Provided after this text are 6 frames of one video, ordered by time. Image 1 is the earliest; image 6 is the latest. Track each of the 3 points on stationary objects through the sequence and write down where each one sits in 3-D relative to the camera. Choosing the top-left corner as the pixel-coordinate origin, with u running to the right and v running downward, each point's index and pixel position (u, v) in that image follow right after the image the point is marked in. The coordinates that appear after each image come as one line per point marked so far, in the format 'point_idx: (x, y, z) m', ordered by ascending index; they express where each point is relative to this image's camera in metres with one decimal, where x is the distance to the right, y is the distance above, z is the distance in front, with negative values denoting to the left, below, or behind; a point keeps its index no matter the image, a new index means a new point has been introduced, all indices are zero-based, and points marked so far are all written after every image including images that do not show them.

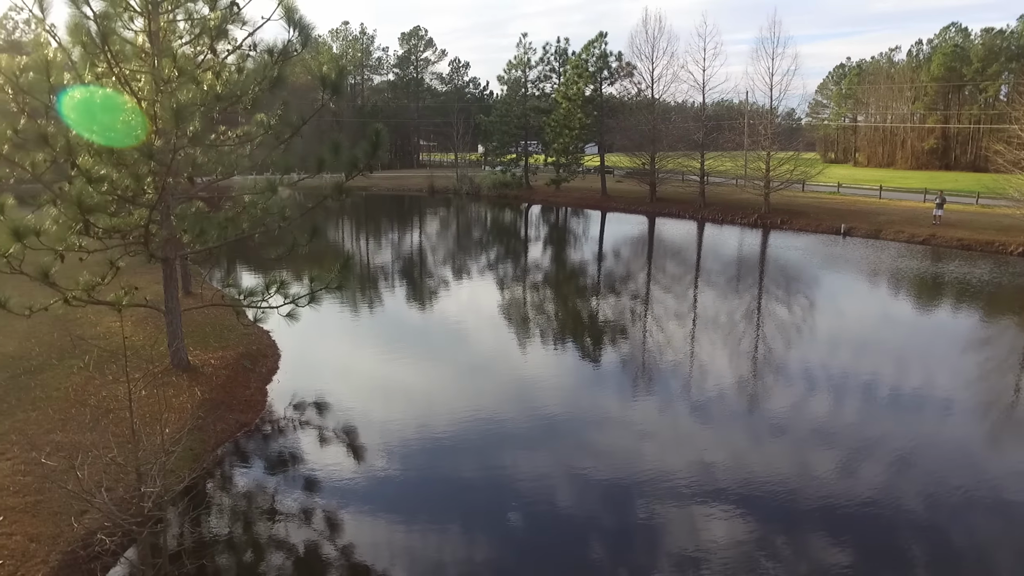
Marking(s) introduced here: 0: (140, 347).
0: (-6.4, -1.1, +11.8) m
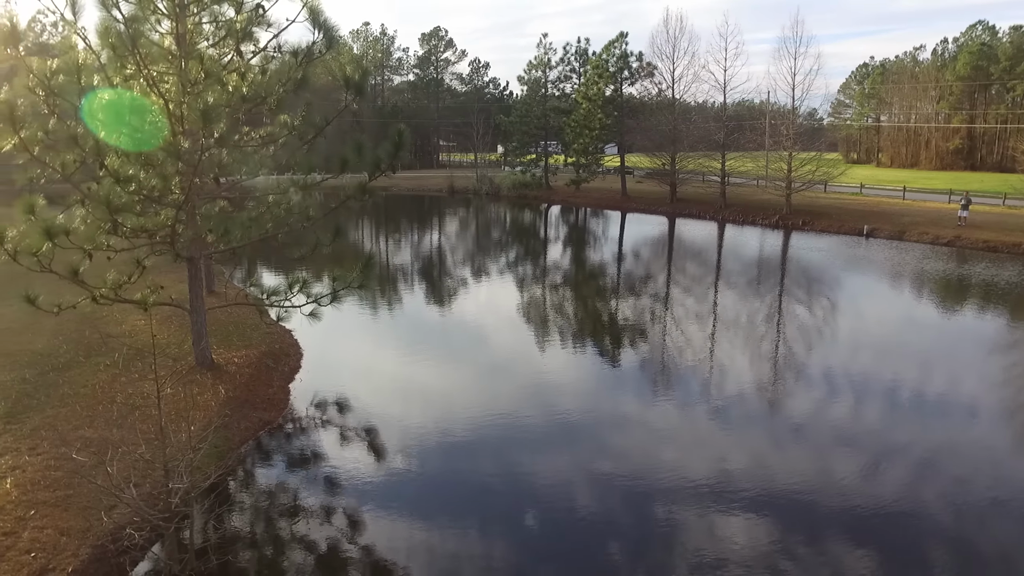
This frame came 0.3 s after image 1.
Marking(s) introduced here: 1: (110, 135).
0: (-6.0, -1.1, +12.0) m
1: (-4.4, +1.7, +7.6) m
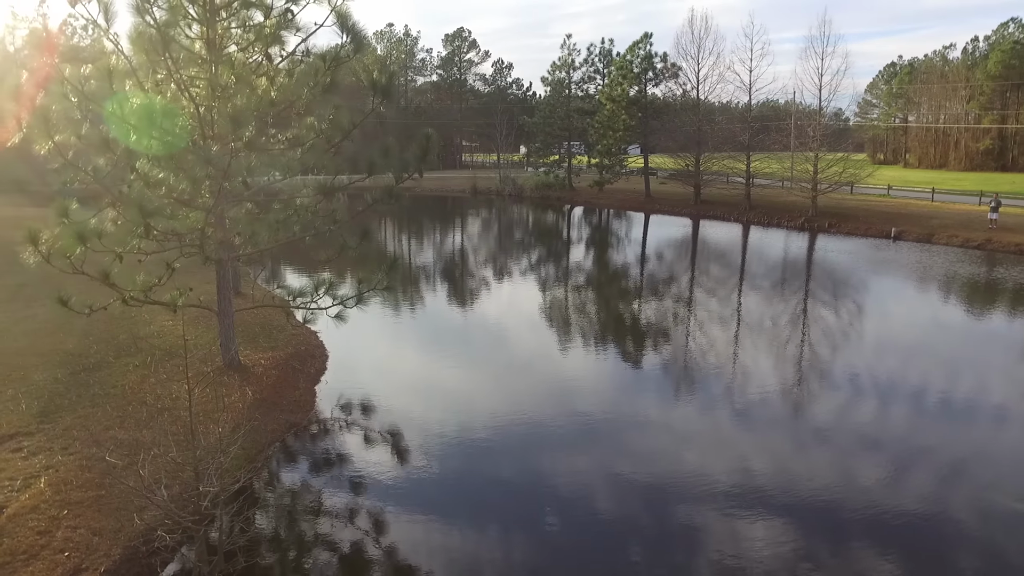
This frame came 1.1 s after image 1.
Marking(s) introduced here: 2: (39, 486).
0: (-5.6, -1.1, +12.2) m
1: (-4.1, +1.7, +7.7) m
2: (-4.9, -2.0, +7.1) m
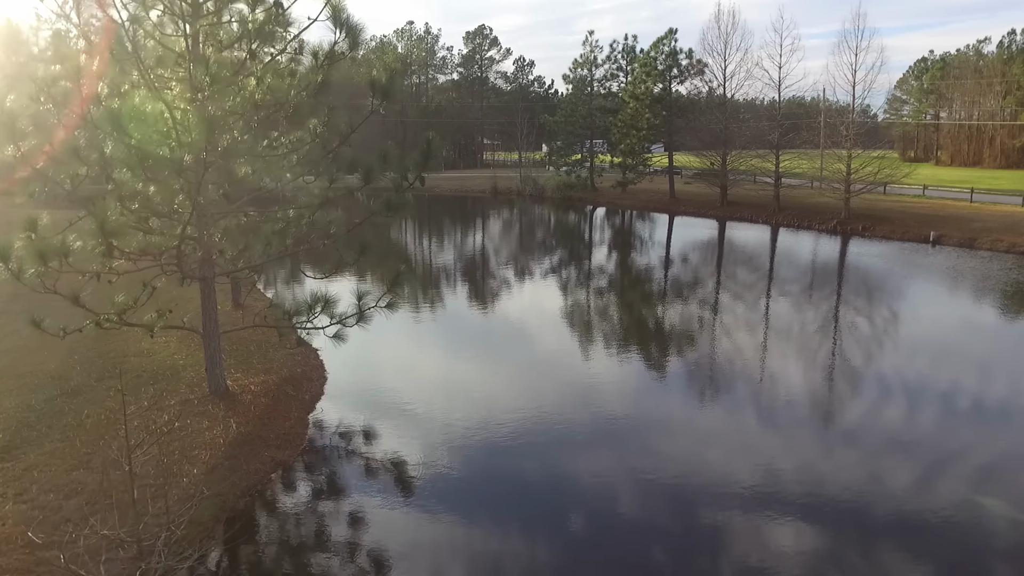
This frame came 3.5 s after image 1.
0: (-5.4, -1.2, +11.8) m
1: (-4.0, +1.5, +7.3) m
2: (-4.8, -2.2, +6.8) m
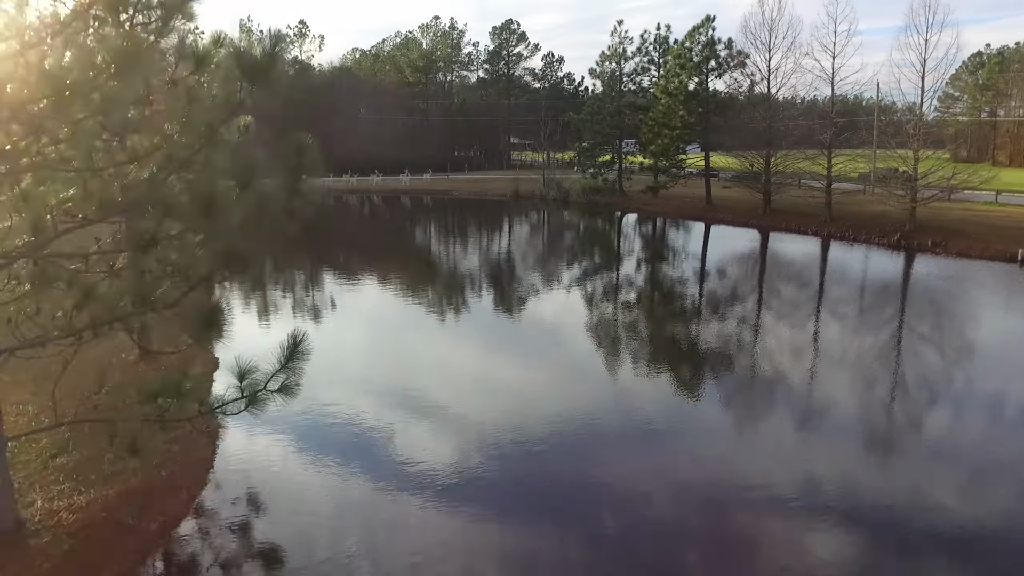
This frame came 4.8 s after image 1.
0: (-5.3, -1.6, +10.1) m
1: (-4.2, +1.1, +5.6) m
2: (-5.0, -2.6, +5.1) m
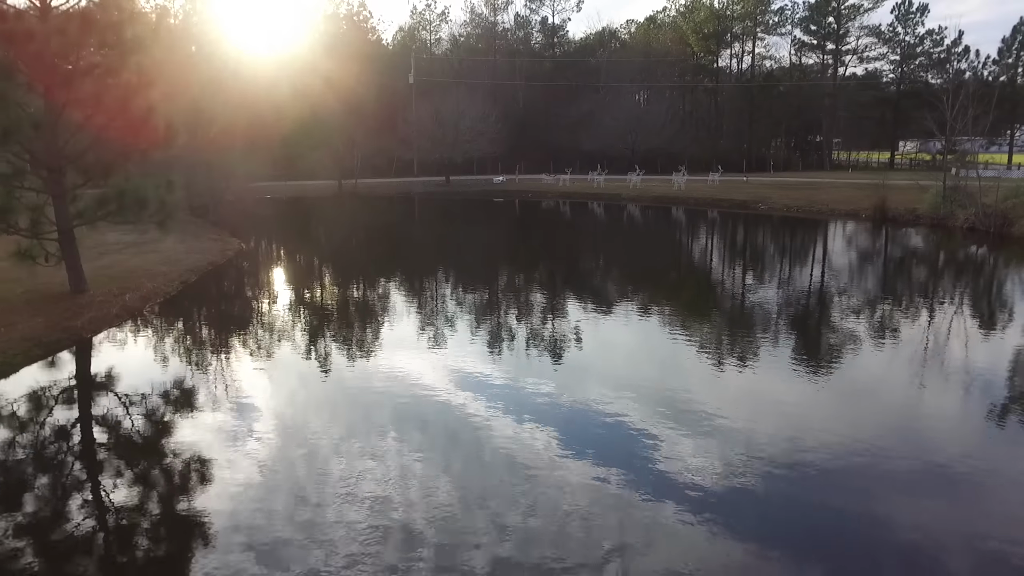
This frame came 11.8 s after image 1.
0: (-3.9, -1.2, +11.5) m
1: (-3.2, +1.5, +6.8) m
2: (-4.1, -2.2, +6.5) m
